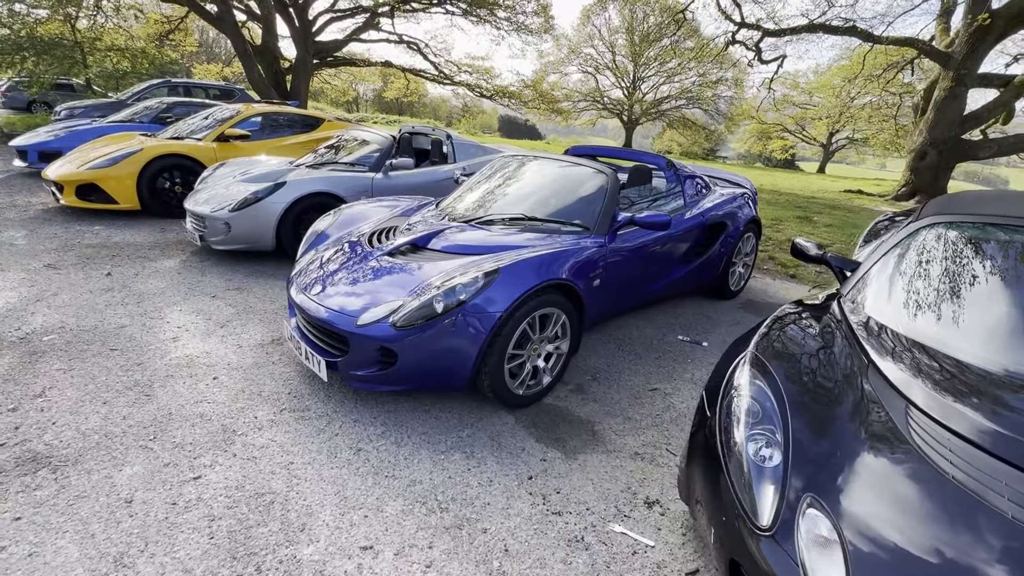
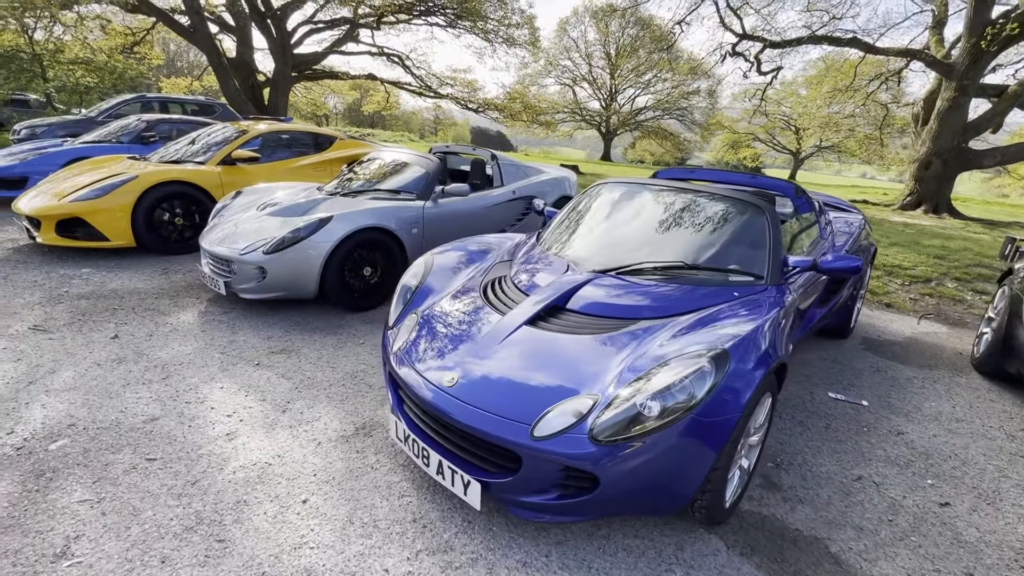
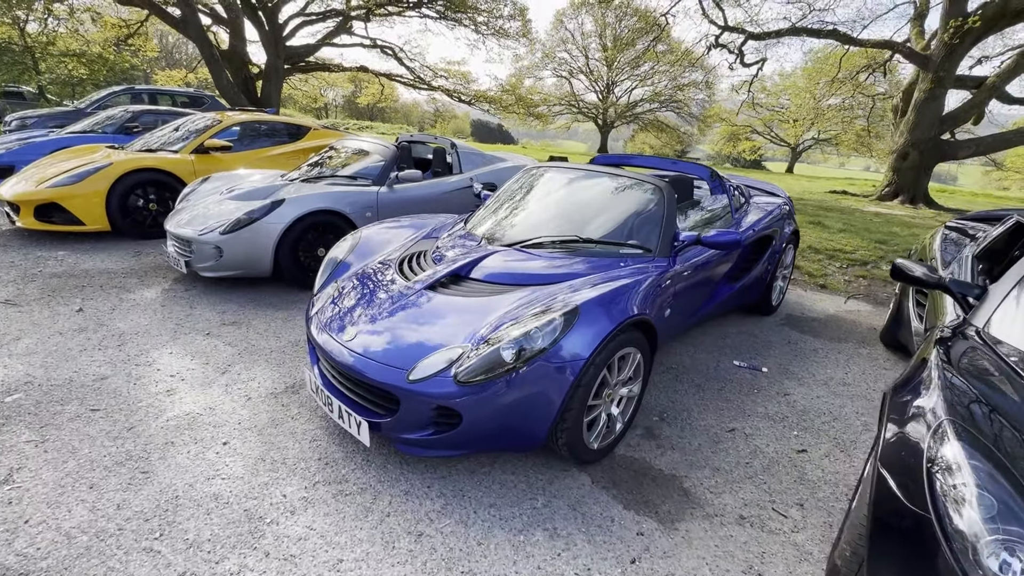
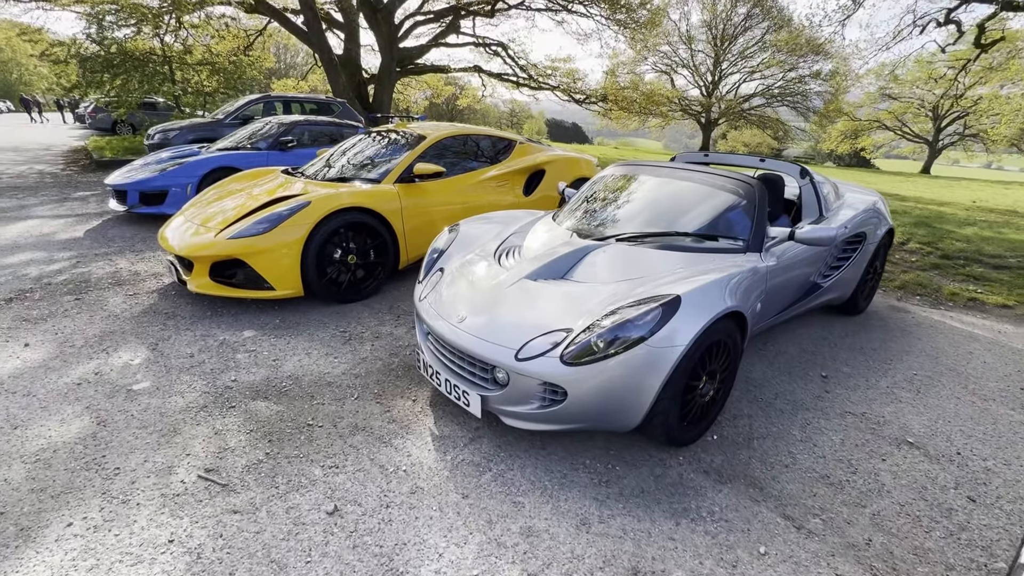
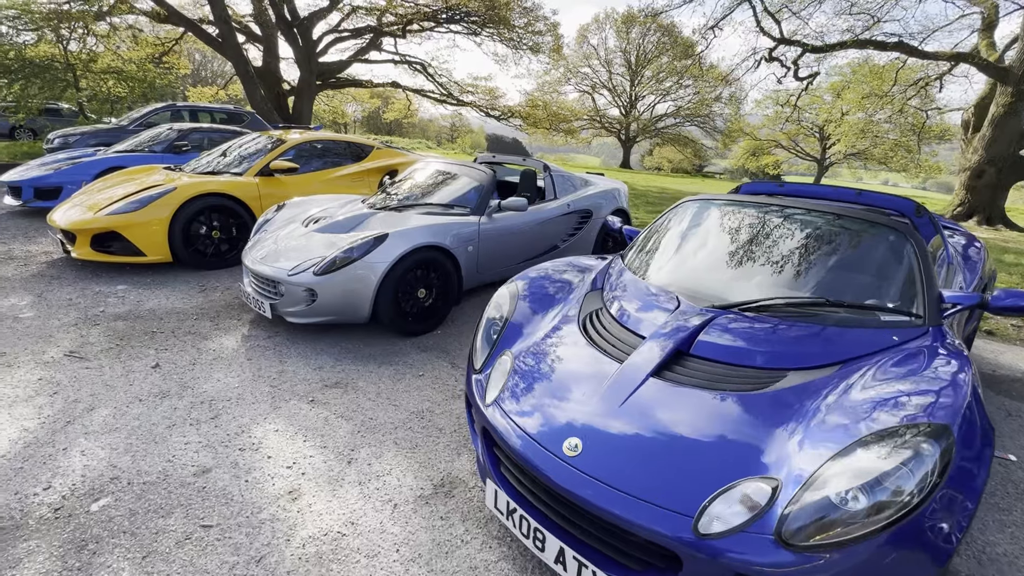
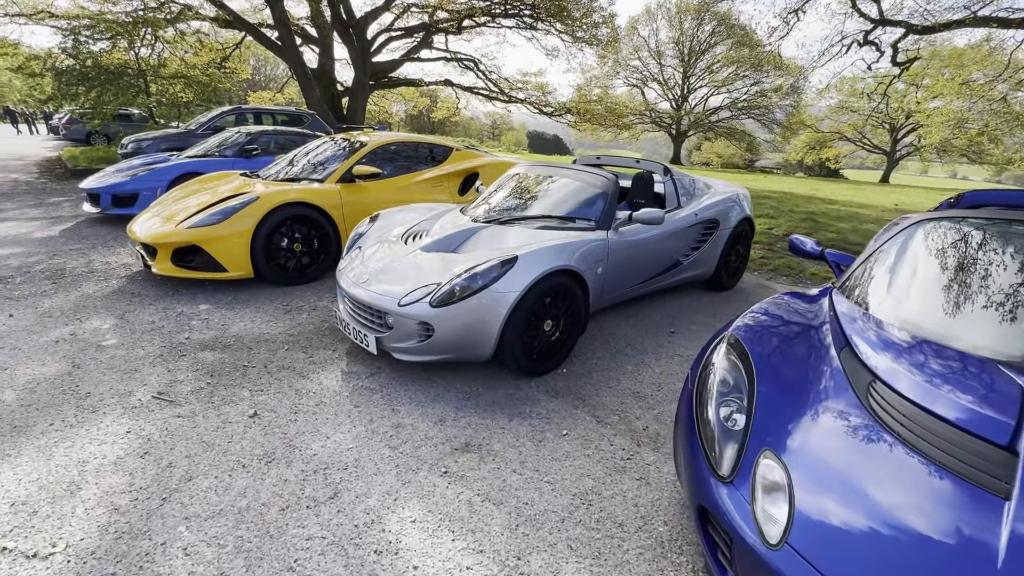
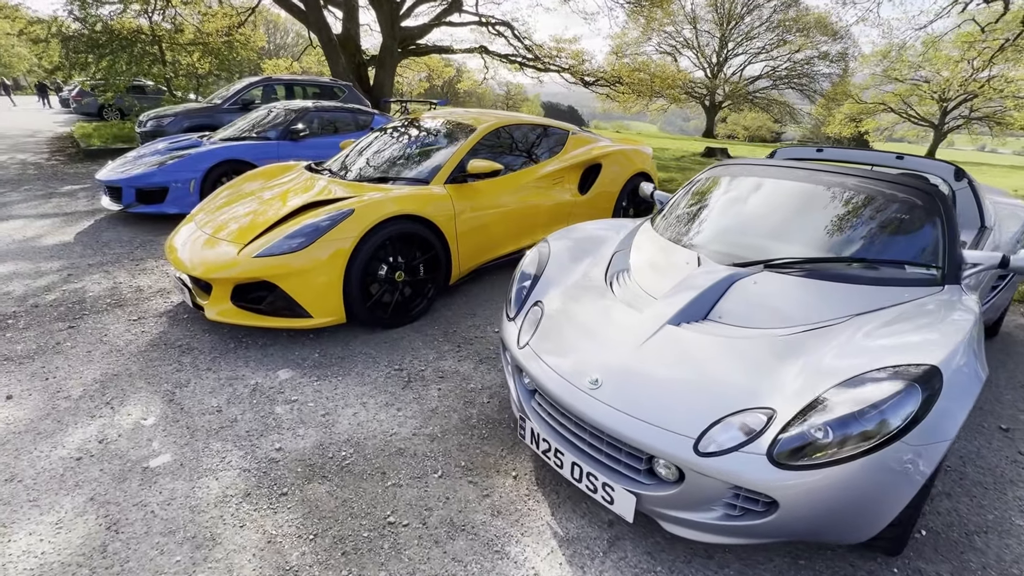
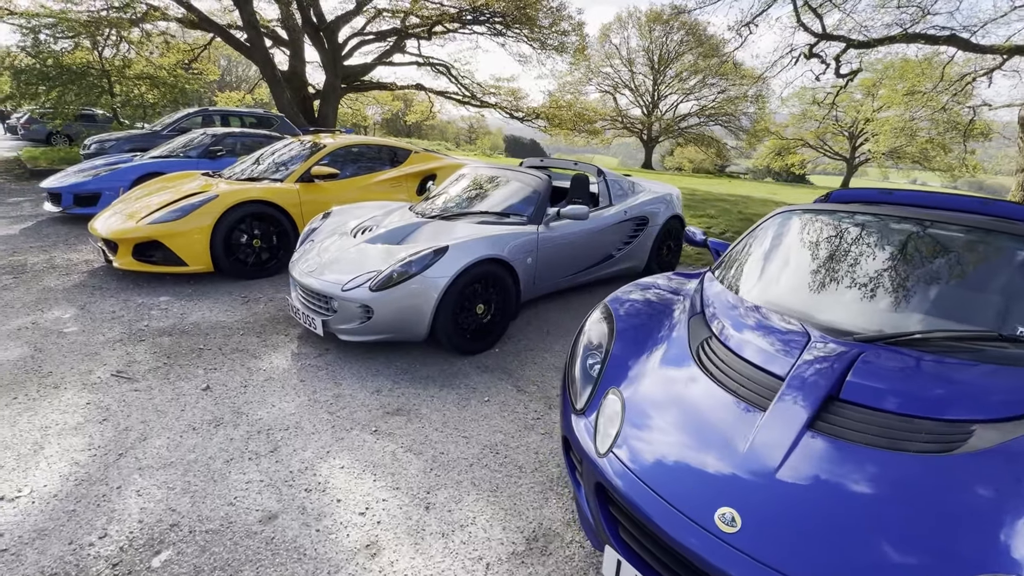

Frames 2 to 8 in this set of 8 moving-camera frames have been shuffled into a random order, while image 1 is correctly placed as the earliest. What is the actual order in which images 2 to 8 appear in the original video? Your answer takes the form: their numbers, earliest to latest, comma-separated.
3, 2, 5, 8, 6, 4, 7
